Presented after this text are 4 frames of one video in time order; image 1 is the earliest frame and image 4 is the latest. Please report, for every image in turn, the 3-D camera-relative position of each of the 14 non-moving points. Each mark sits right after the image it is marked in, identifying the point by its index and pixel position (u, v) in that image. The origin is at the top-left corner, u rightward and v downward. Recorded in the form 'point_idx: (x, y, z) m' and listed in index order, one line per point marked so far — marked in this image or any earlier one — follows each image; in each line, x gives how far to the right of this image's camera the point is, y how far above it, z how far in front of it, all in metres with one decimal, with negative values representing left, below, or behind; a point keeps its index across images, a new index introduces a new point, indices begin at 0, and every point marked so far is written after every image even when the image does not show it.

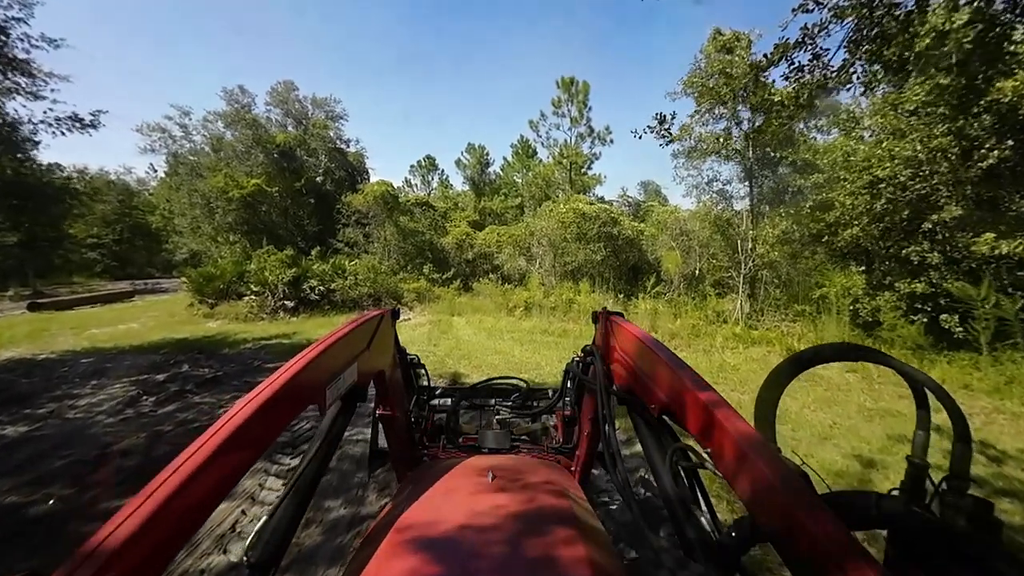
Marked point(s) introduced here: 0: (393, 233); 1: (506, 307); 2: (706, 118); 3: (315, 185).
0: (-3.6, +1.7, +15.7) m
1: (-0.1, -0.4, +11.9) m
2: (+3.2, +2.8, +8.8) m
3: (-6.6, +3.5, +17.5) m
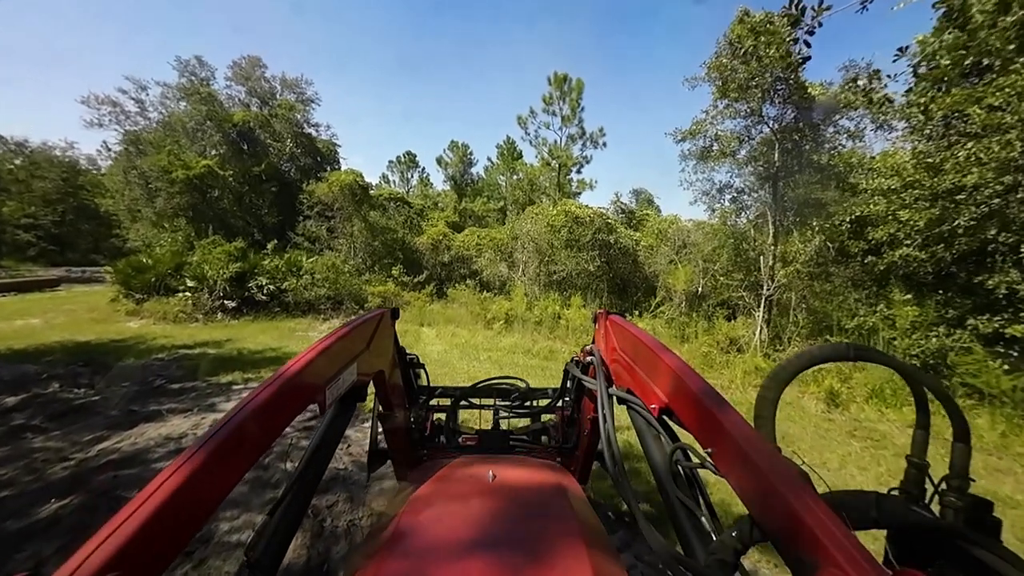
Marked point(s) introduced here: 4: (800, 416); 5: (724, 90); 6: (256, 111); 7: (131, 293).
0: (-4.1, +1.6, +14.2) m
1: (-0.6, -0.6, +10.4) m
2: (+3.0, +2.5, +7.5) m
3: (-7.1, +3.5, +15.8) m
4: (+2.9, -1.3, +5.3) m
5: (+3.0, +2.7, +7.3) m
6: (-8.1, +5.6, +16.4) m
7: (-7.9, -0.1, +10.8) m
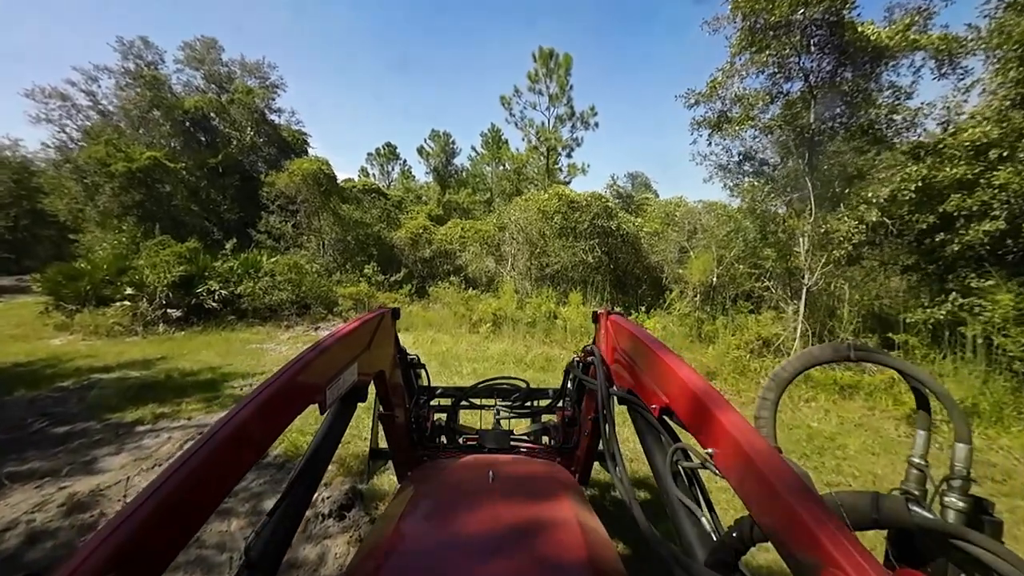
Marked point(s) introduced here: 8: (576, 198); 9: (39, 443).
0: (-4.4, +1.6, +12.8) m
1: (-0.8, -0.6, +9.2) m
2: (+2.8, +2.6, +6.2) m
3: (-7.5, +3.4, +14.3) m
4: (+2.9, -1.2, +4.1) m
5: (+2.8, +2.9, +6.0) m
6: (-8.6, +5.4, +14.9) m
7: (-8.1, -0.3, +9.4) m
8: (+1.3, +1.8, +10.8) m
9: (-3.6, -1.2, +3.9) m
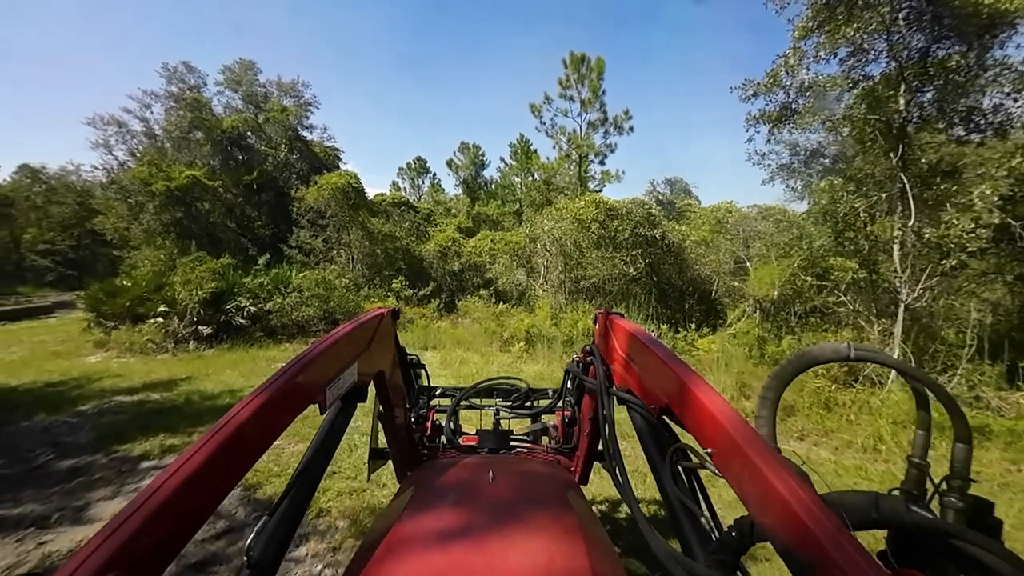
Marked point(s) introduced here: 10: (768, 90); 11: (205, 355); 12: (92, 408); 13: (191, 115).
0: (-3.5, +1.2, +12.6) m
1: (-0.1, -0.8, +8.7) m
2: (+3.2, +2.5, +5.5) m
3: (-6.5, +3.0, +14.3) m
4: (+3.2, -1.3, +3.3) m
5: (+3.1, +2.7, +5.3) m
6: (-7.5, +5.0, +15.0) m
7: (-7.4, -0.6, +9.5) m
8: (+2.0, +1.6, +10.2) m
9: (-3.3, -1.3, +3.6) m
10: (+3.0, +2.3, +6.0) m
11: (-4.7, -1.0, +8.1) m
12: (-4.3, -1.2, +5.4) m
13: (-8.3, +4.5, +13.6) m
